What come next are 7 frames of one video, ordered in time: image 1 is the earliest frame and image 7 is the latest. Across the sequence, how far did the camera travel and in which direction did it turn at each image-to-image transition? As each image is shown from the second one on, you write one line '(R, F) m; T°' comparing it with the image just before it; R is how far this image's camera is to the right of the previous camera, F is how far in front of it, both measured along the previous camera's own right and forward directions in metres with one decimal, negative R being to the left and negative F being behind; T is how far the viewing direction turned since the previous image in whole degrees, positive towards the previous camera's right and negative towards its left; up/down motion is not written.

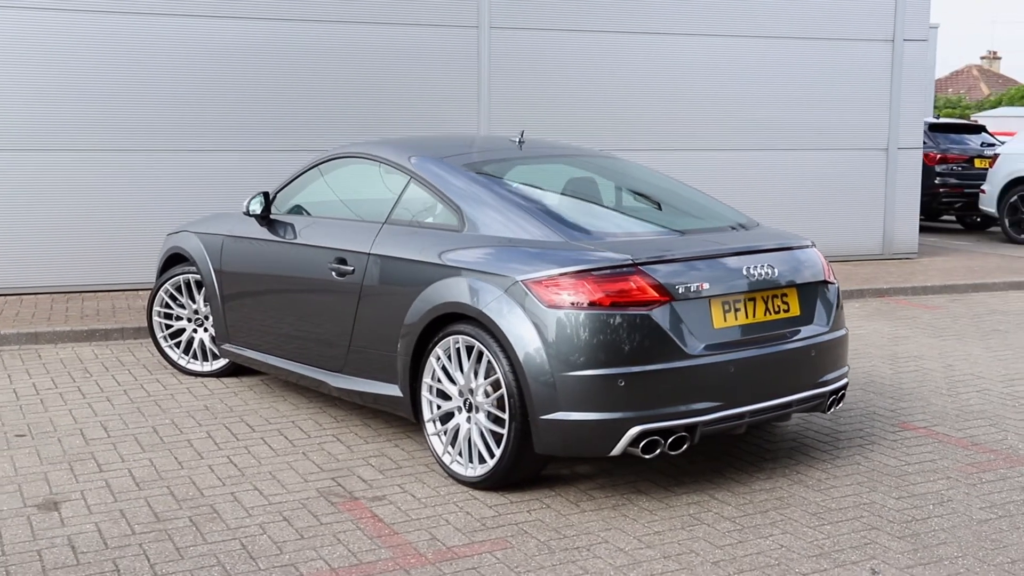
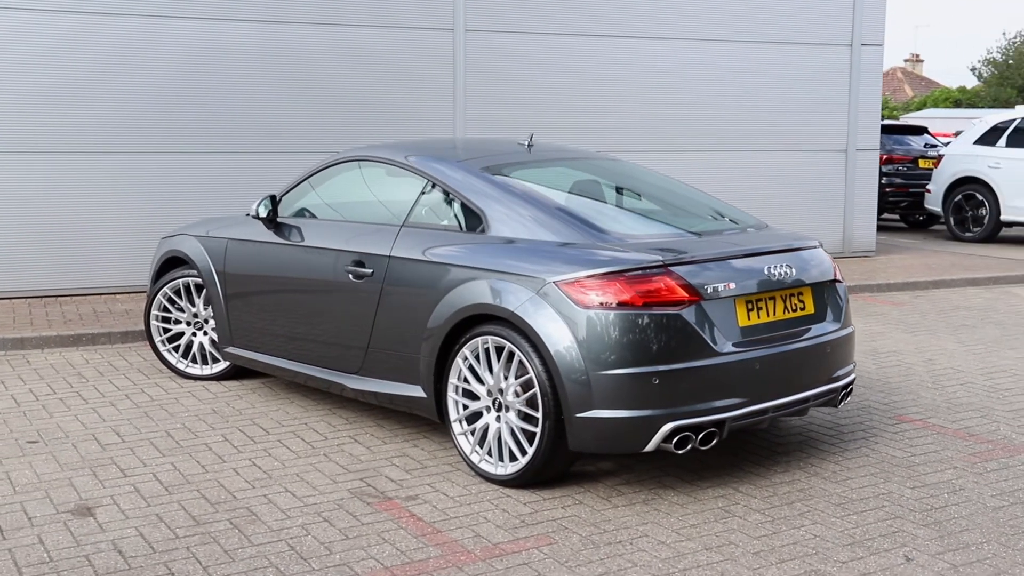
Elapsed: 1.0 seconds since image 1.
(-0.4, -0.1) m; +3°
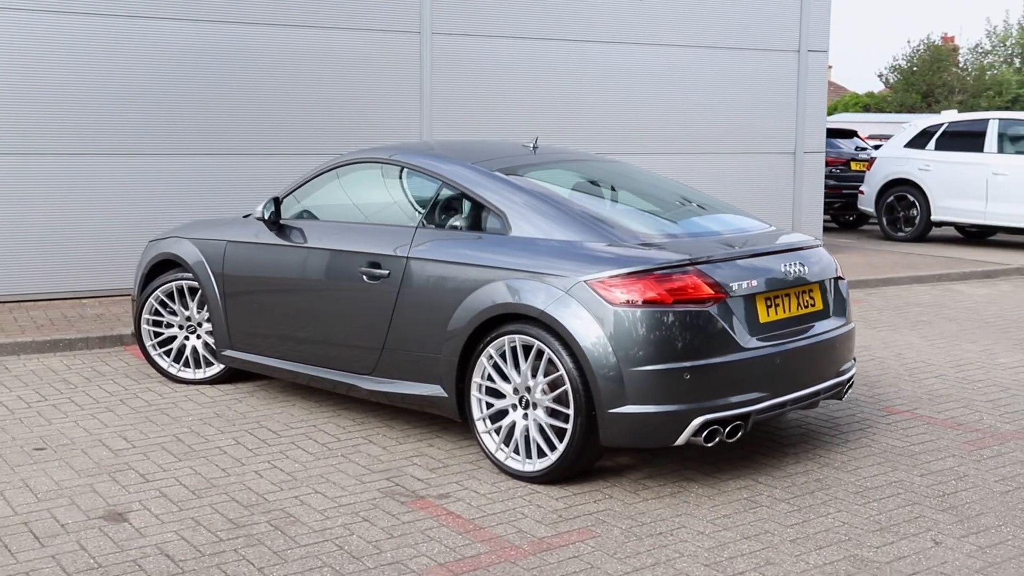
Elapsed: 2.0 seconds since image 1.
(-0.5, -0.1) m; +4°
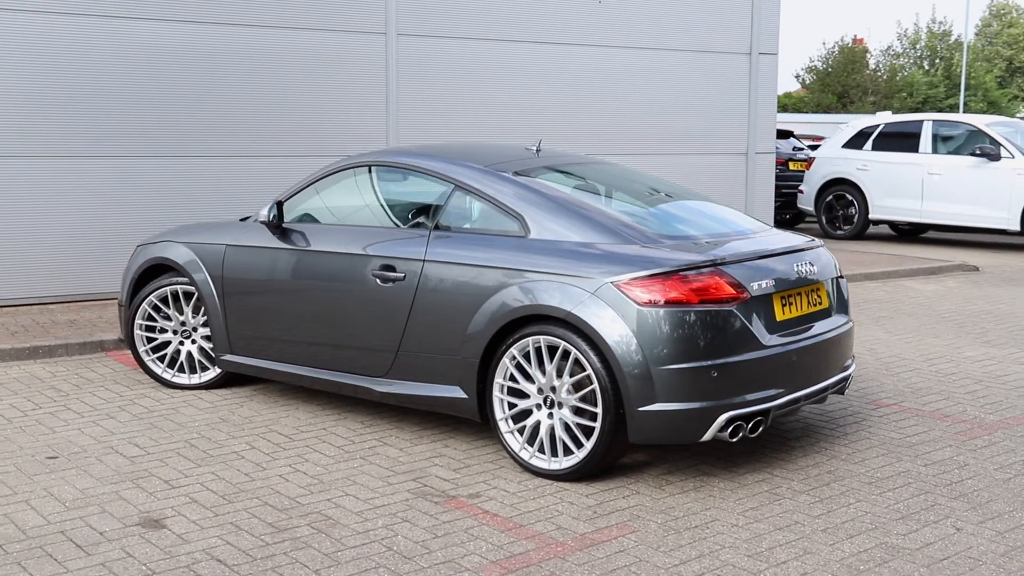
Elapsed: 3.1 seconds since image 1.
(-0.4, -0.1) m; +4°
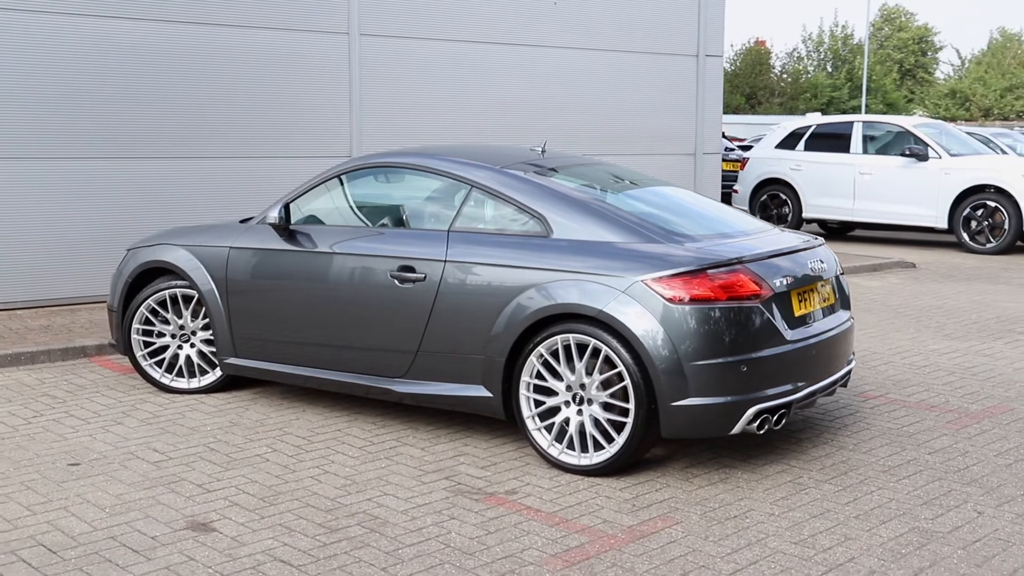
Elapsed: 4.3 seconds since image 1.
(-0.5, -0.1) m; +5°
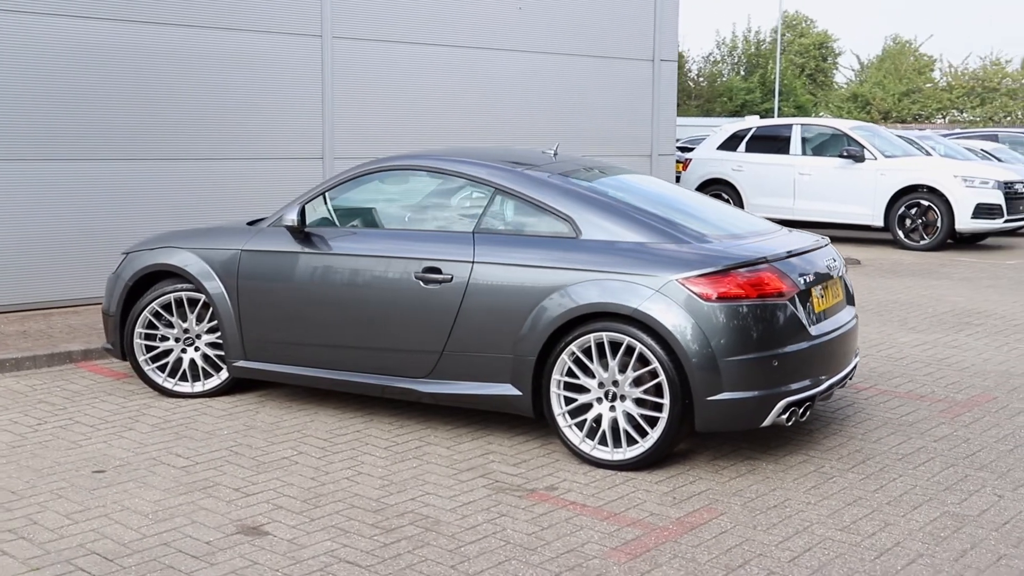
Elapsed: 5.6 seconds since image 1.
(-0.5, 0.0) m; +4°
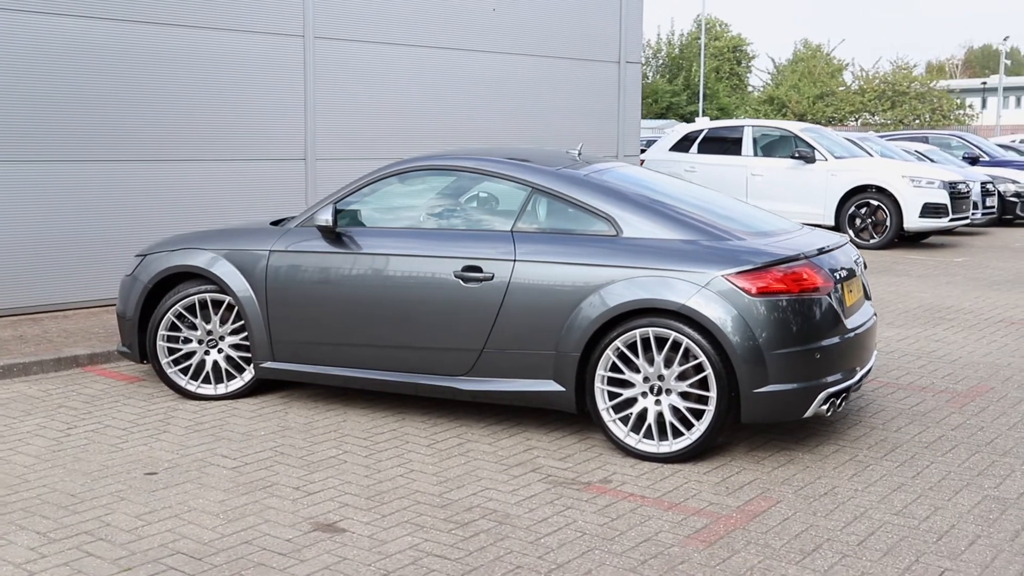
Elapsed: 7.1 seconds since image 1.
(-0.6, -0.1) m; +4°
